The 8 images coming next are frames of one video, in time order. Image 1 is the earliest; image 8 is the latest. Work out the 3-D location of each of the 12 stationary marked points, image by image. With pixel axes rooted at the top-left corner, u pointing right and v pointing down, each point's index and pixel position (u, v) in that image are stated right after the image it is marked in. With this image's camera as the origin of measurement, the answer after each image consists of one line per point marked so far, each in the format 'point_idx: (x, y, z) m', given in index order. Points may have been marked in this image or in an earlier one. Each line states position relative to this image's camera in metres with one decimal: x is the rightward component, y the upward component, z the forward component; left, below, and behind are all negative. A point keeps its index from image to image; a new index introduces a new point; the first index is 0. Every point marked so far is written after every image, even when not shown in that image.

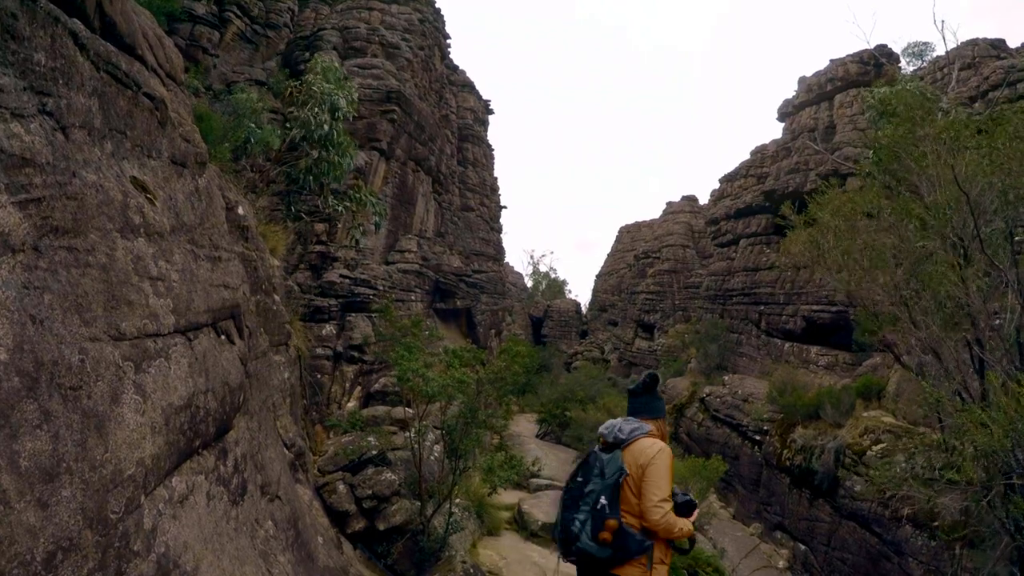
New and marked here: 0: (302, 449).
0: (-2.6, -1.9, +7.4) m
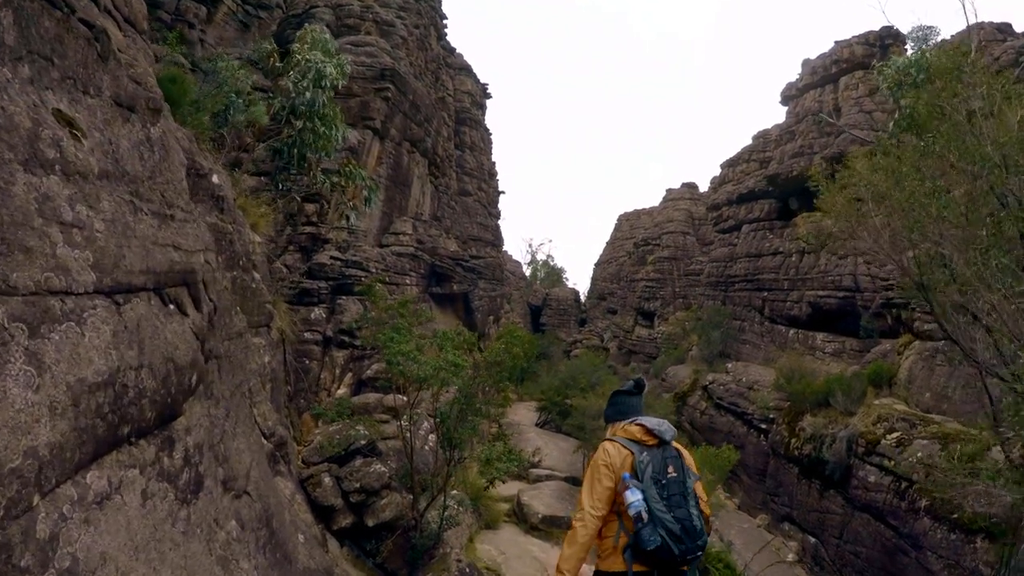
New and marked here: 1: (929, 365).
0: (-2.6, -1.7, +6.8) m
1: (+10.5, -1.9, +15.6) m
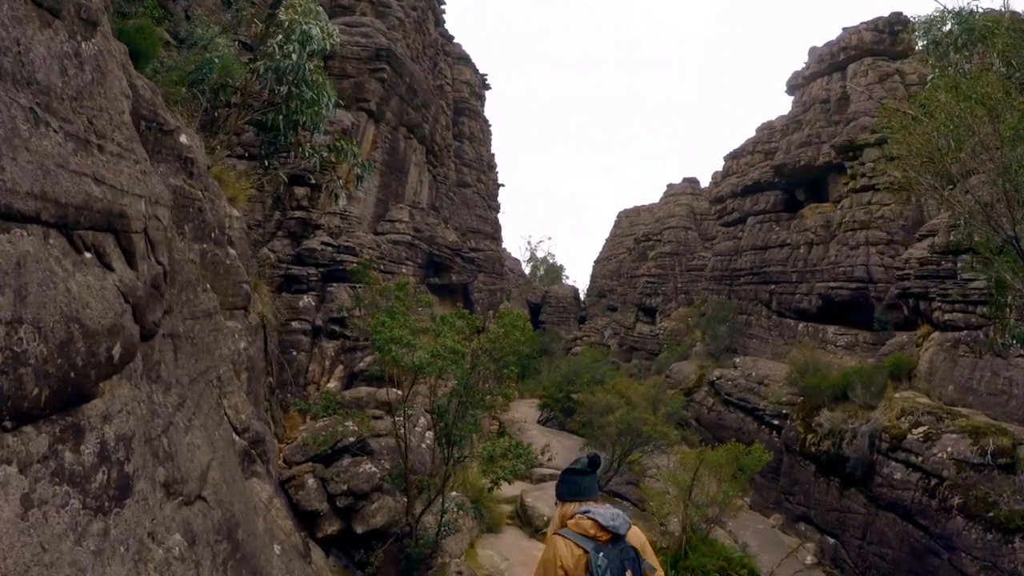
0: (-2.5, -1.4, +6.0) m
1: (+10.5, -1.6, +14.8) m
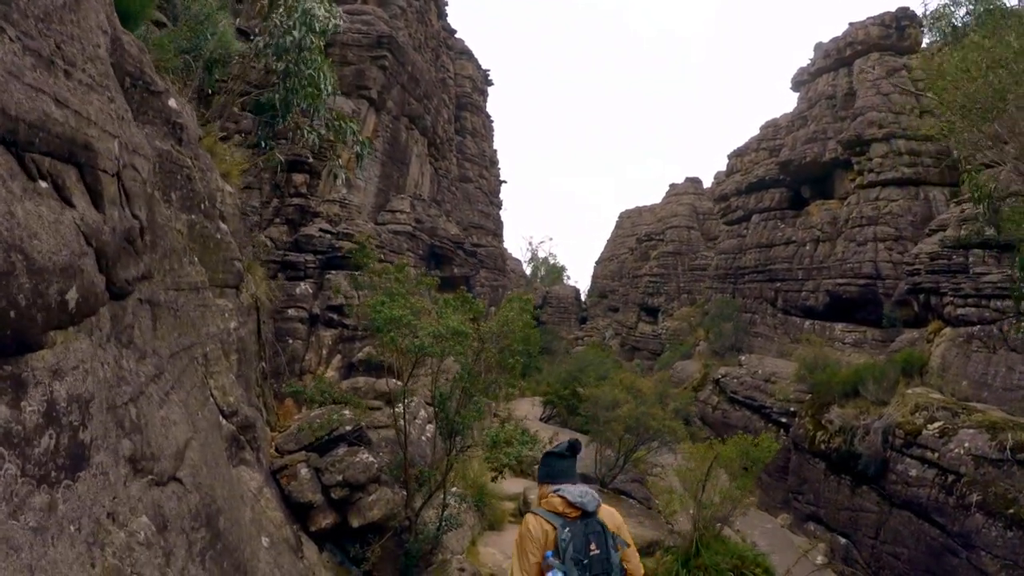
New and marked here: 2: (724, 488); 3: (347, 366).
0: (-2.4, -1.2, +5.6) m
1: (+10.6, -1.5, +14.4) m
2: (+3.5, -3.3, +10.2) m
3: (-2.7, -1.3, +10.1) m
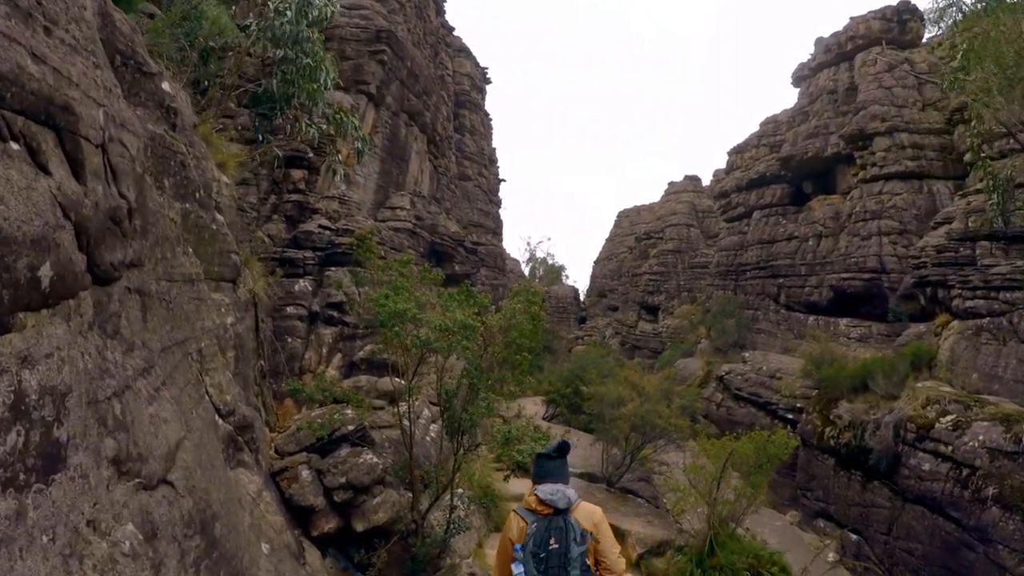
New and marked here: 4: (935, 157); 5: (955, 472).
0: (-2.3, -1.1, +5.3) m
1: (+10.7, -1.3, +14.1) m
2: (+3.6, -3.2, +9.9) m
3: (-2.6, -1.2, +9.8) m
4: (+13.7, +4.2, +19.8) m
5: (+8.1, -3.4, +11.1) m
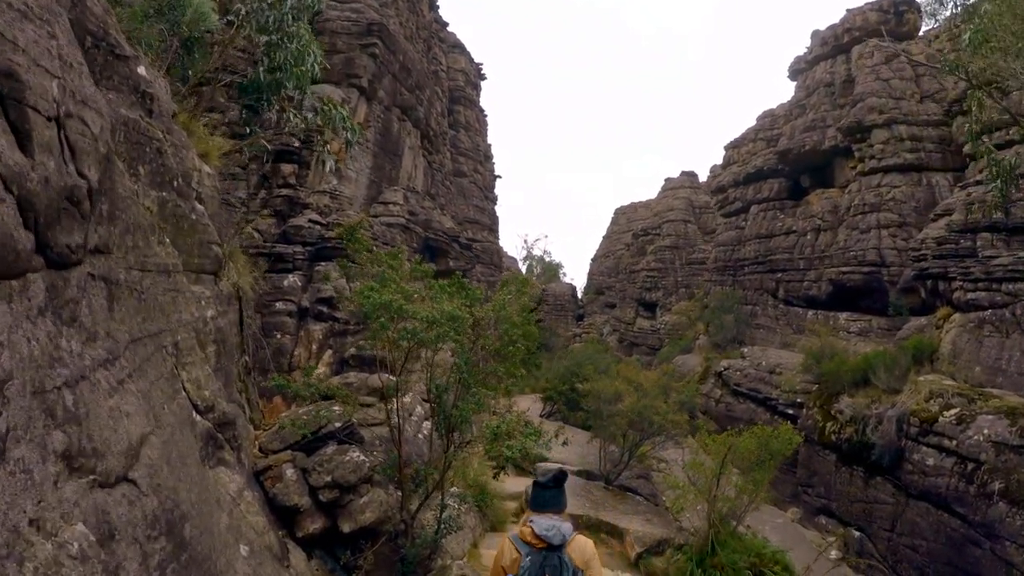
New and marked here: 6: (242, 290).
0: (-2.4, -1.1, +5.1) m
1: (+10.6, -1.1, +14.0) m
2: (+3.6, -3.1, +9.7) m
3: (-2.7, -1.2, +9.6) m
4: (+13.5, +4.5, +19.6) m
5: (+8.0, -3.2, +10.9) m
6: (-3.1, 0.0, +7.0) m
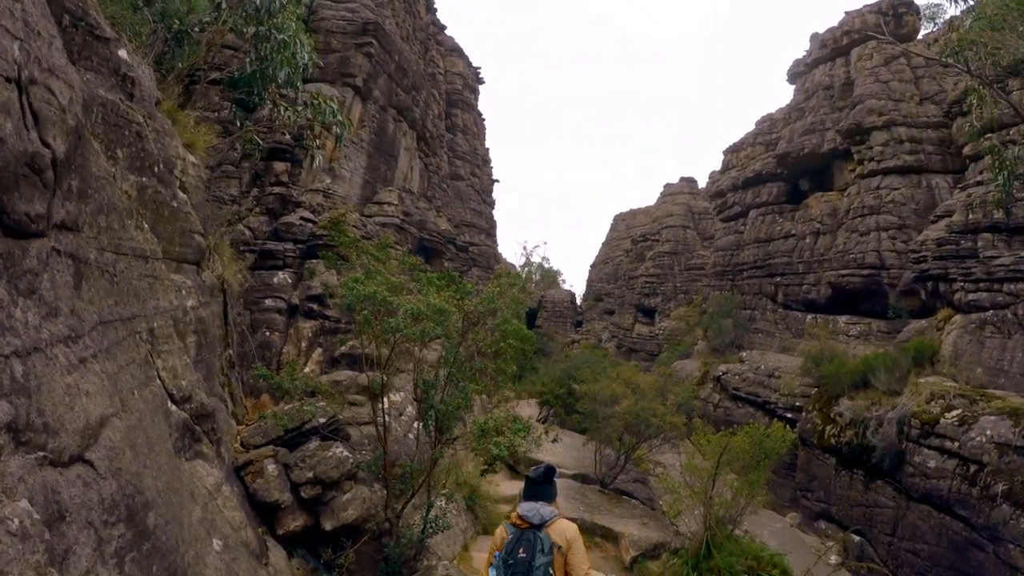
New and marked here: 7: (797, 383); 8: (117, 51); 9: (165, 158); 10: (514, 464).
0: (-2.5, -1.0, +4.9) m
1: (+10.5, -1.1, +13.8) m
2: (+3.5, -3.0, +9.5) m
3: (-2.8, -1.1, +9.4) m
4: (+13.4, +4.4, +19.5) m
5: (+7.9, -3.2, +10.7) m
6: (-3.2, +0.1, +6.8) m
7: (+7.7, -2.6, +16.5) m
8: (-3.3, +2.0, +5.1) m
9: (-3.2, +1.2, +5.6) m
10: (+0.1, -3.6, +12.5) m
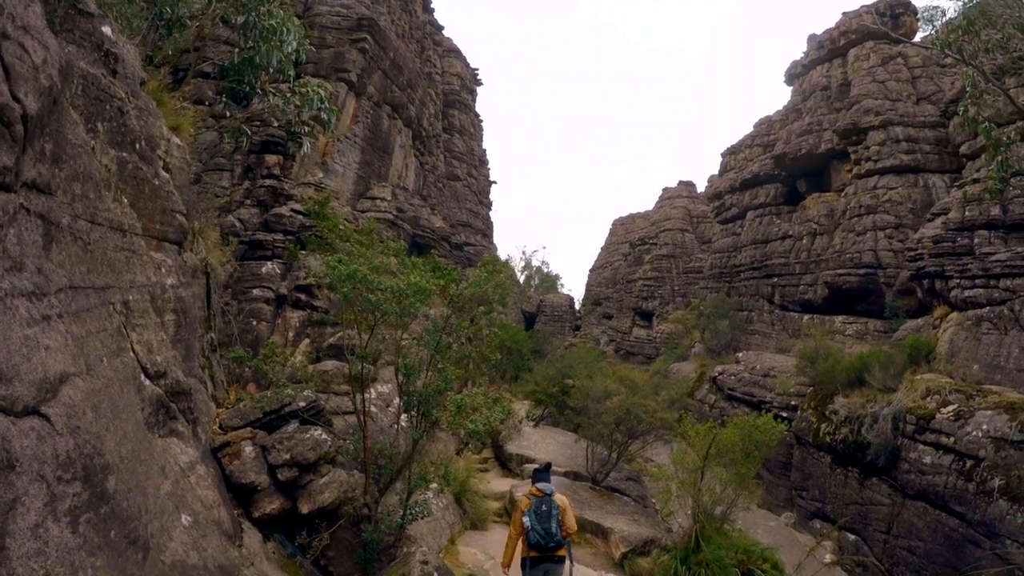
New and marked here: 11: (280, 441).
0: (-2.6, -0.8, +4.8) m
1: (+10.3, -1.1, +13.7) m
2: (+3.3, -2.9, +9.4) m
3: (-3.0, -1.0, +9.3) m
4: (+13.3, +4.4, +19.5) m
5: (+7.7, -3.1, +10.6) m
6: (-3.3, +0.2, +6.8) m
7: (+7.5, -2.5, +16.4) m
8: (-3.5, +2.2, +5.0) m
9: (-3.3, +1.4, +5.5) m
10: (-0.1, -3.5, +12.3) m
11: (-2.1, -1.4, +5.6) m
